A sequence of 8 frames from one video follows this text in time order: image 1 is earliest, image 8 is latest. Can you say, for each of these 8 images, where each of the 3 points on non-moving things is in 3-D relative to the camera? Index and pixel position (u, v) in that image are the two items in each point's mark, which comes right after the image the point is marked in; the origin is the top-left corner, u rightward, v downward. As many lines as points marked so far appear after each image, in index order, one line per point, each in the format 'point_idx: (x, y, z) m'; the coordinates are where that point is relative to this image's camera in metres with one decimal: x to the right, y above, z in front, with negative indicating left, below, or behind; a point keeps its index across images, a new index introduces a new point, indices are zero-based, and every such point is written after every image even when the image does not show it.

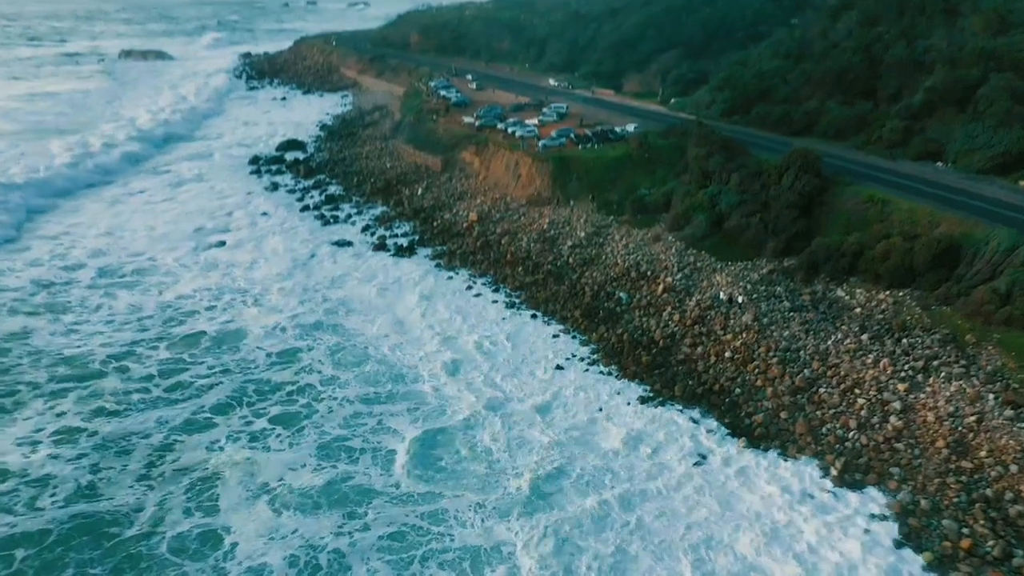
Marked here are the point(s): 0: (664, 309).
0: (+1.5, -0.2, +8.3) m
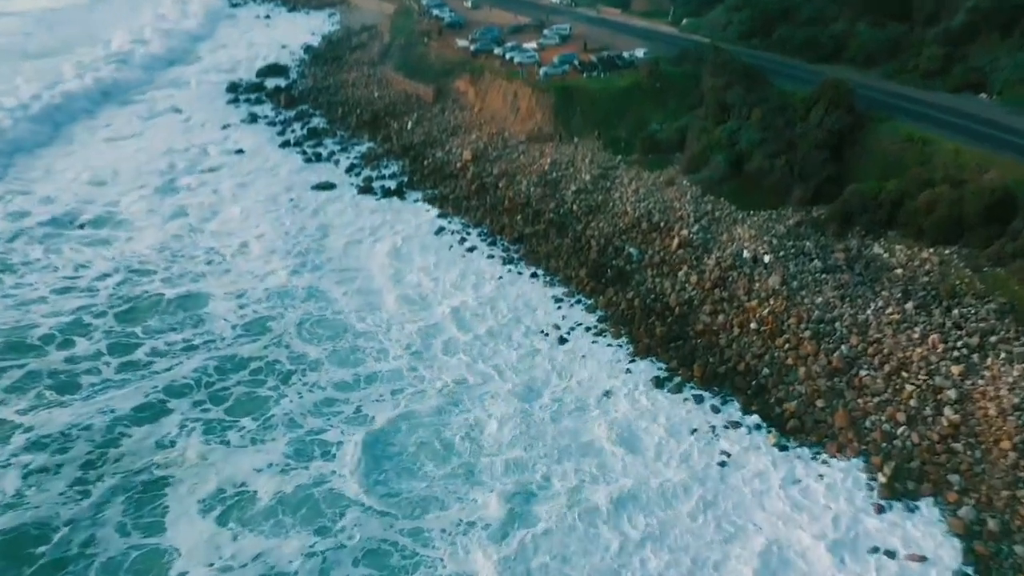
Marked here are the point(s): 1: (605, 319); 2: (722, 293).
0: (+1.5, +0.2, +7.4) m
1: (+0.8, -0.3, +6.8) m
2: (+1.7, 0.0, +6.9) m
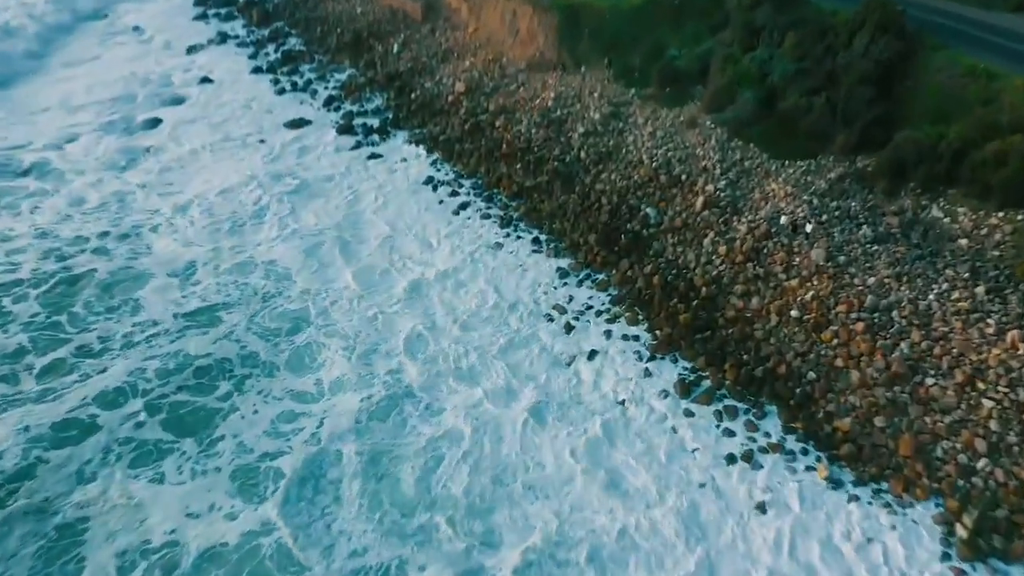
0: (+1.5, +0.4, +6.4) m
1: (+0.8, -0.1, +5.9) m
2: (+1.7, +0.1, +5.9) m
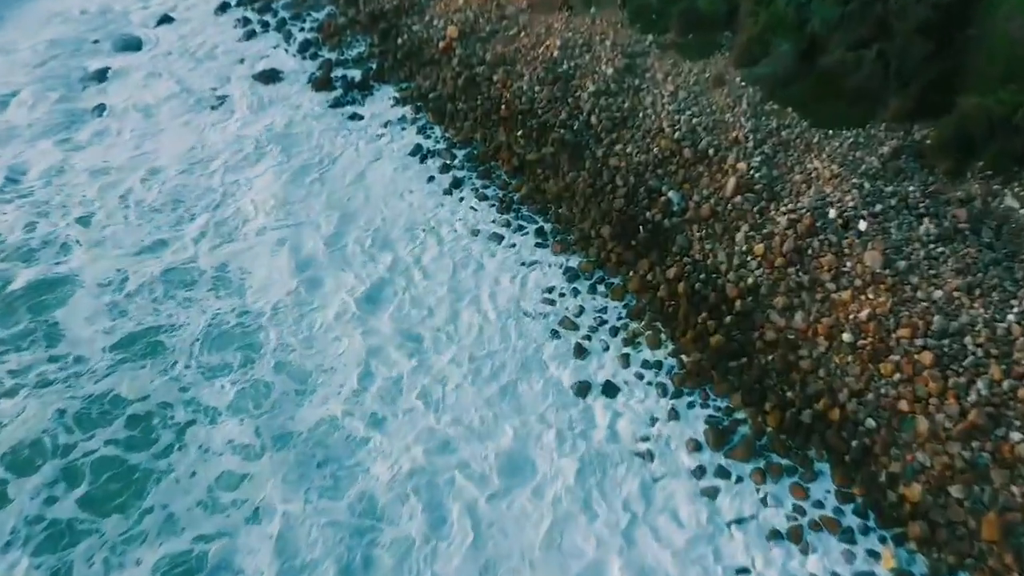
0: (+1.5, +0.4, +5.5) m
1: (+0.8, -0.2, +5.0) m
2: (+1.7, +0.1, +5.0) m
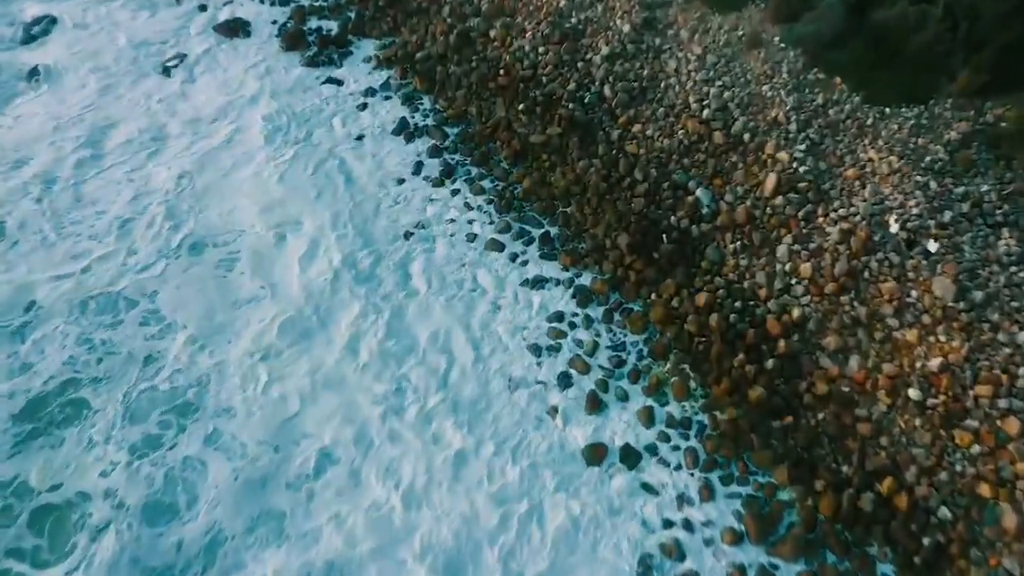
0: (+1.5, +0.2, +4.6) m
1: (+0.8, -0.4, +4.3) m
2: (+1.7, -0.1, +4.2) m
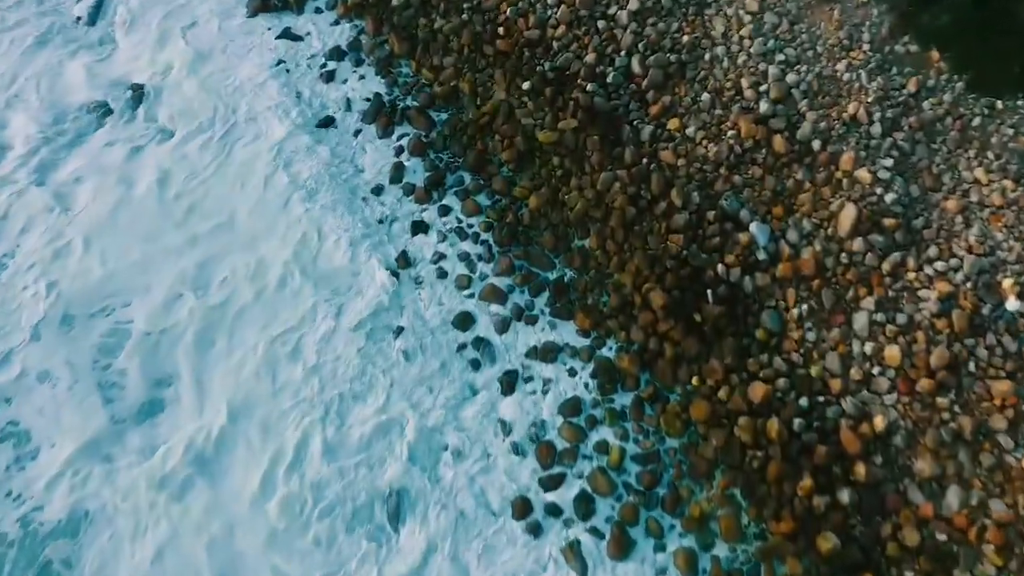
0: (+1.5, -0.1, +3.6) m
1: (+0.8, -0.8, +3.4) m
2: (+1.8, -0.5, +3.3) m
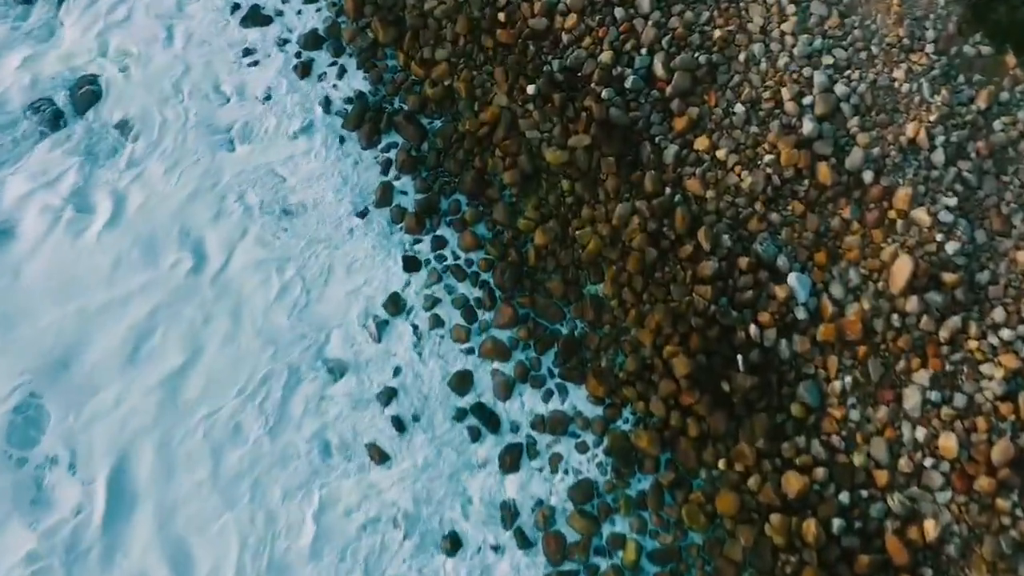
0: (+1.5, -0.4, +3.2) m
1: (+0.8, -1.1, +3.1) m
2: (+1.8, -0.8, +2.9) m
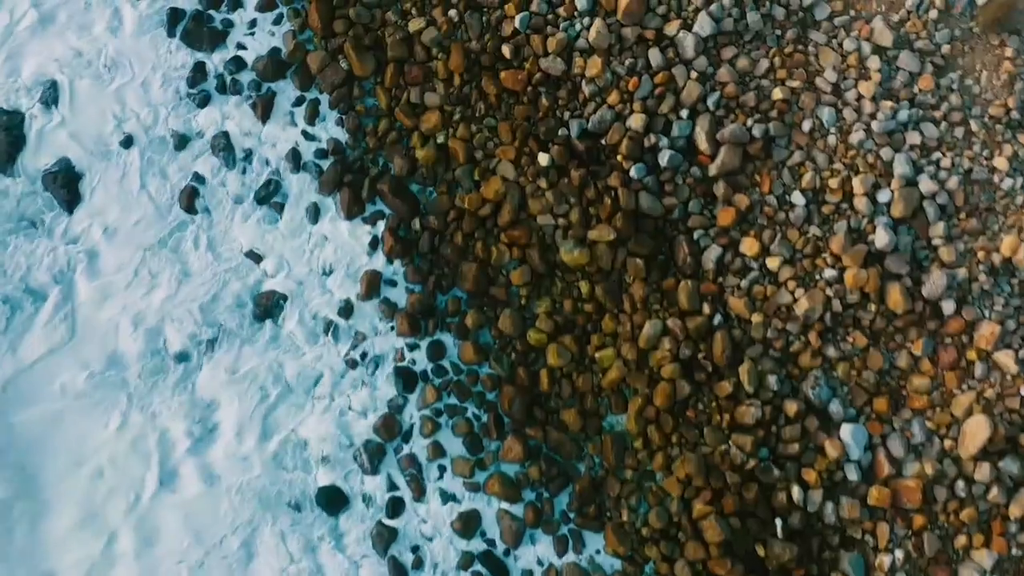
0: (+1.5, -1.0, +2.8) m
1: (+0.9, -1.7, +2.9) m
2: (+1.8, -1.5, +2.7) m
